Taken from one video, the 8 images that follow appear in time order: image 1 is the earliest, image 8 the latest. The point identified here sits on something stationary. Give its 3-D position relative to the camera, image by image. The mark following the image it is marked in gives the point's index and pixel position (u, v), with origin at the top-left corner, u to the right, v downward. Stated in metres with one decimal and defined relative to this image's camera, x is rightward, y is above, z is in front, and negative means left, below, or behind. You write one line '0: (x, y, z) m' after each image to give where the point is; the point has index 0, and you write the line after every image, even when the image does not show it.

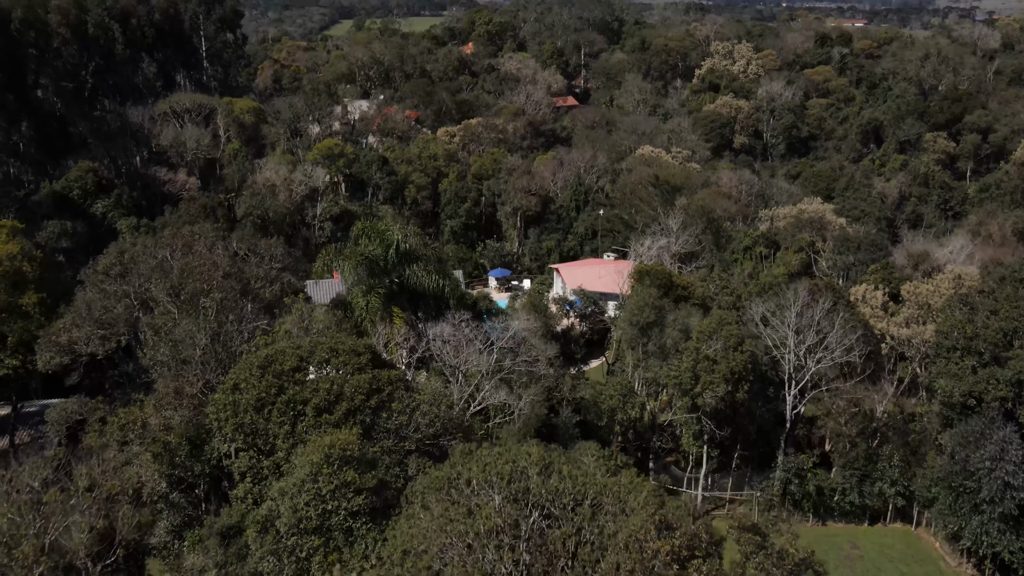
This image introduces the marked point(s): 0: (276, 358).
0: (-3.8, -1.1, +16.0) m
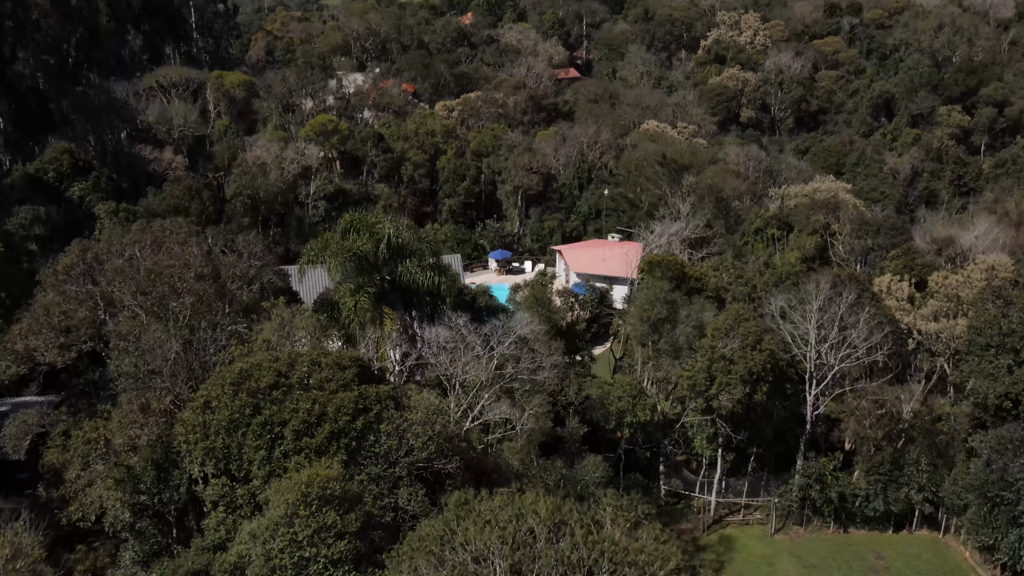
0: (-3.8, -1.2, +14.4) m
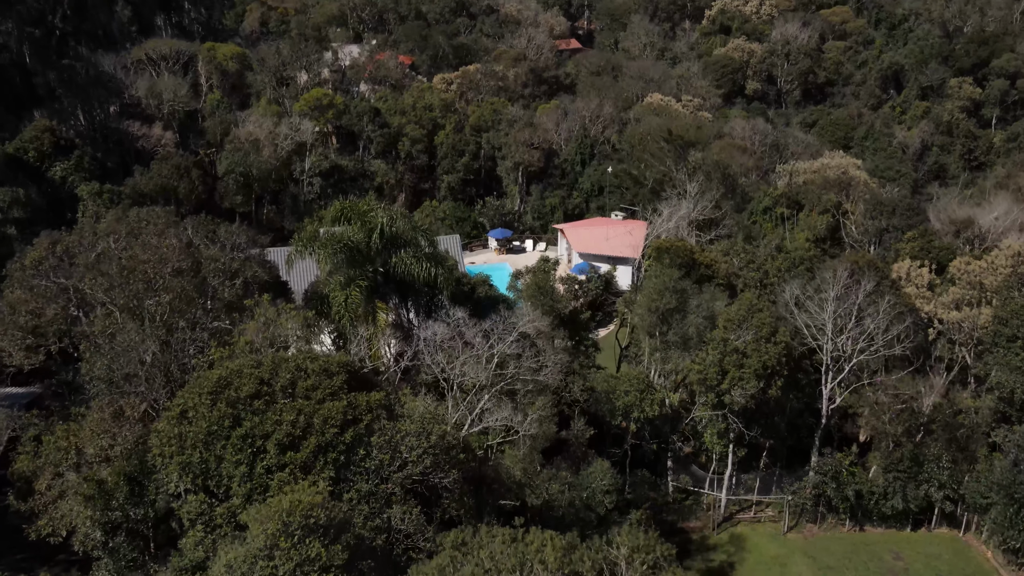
0: (-3.7, -1.2, +13.3) m
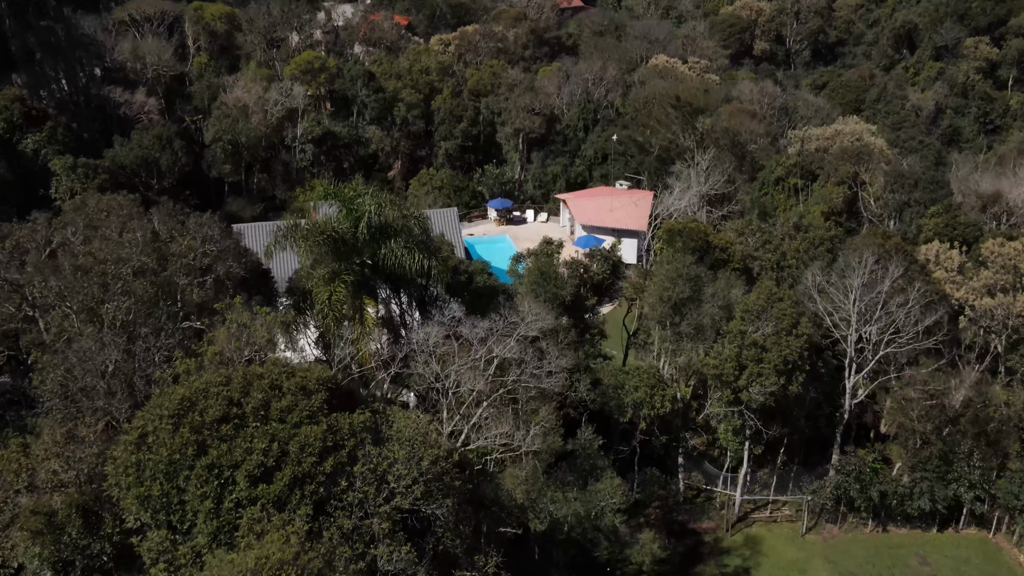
0: (-3.7, -1.3, +11.7) m
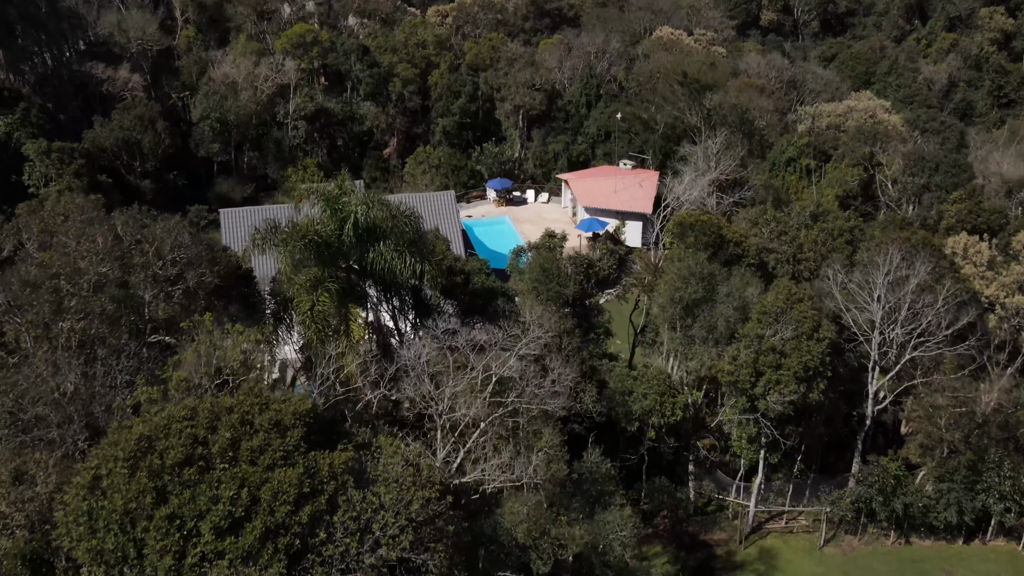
0: (-3.7, -1.5, +10.4) m
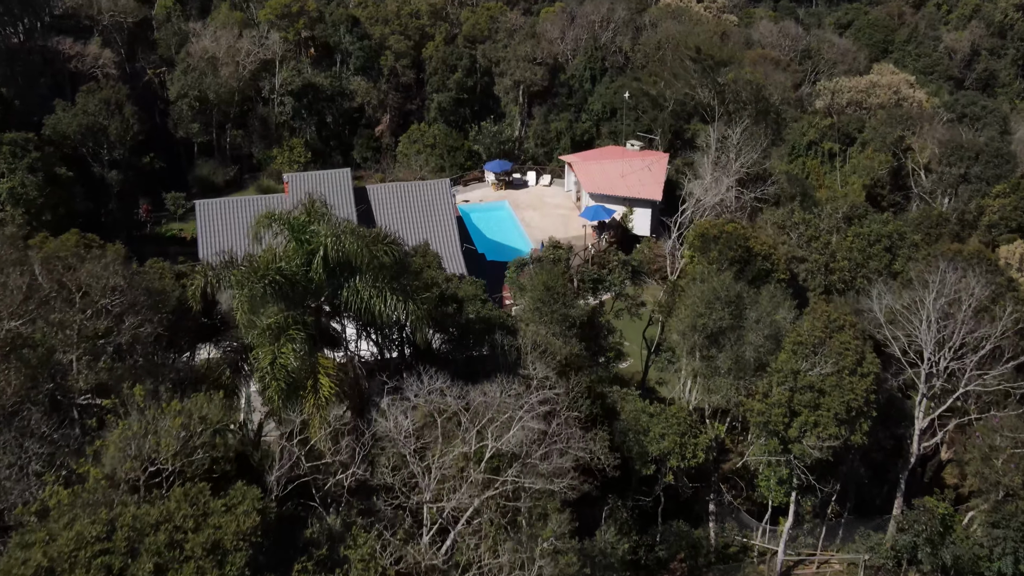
0: (-3.7, -2.3, +8.2) m
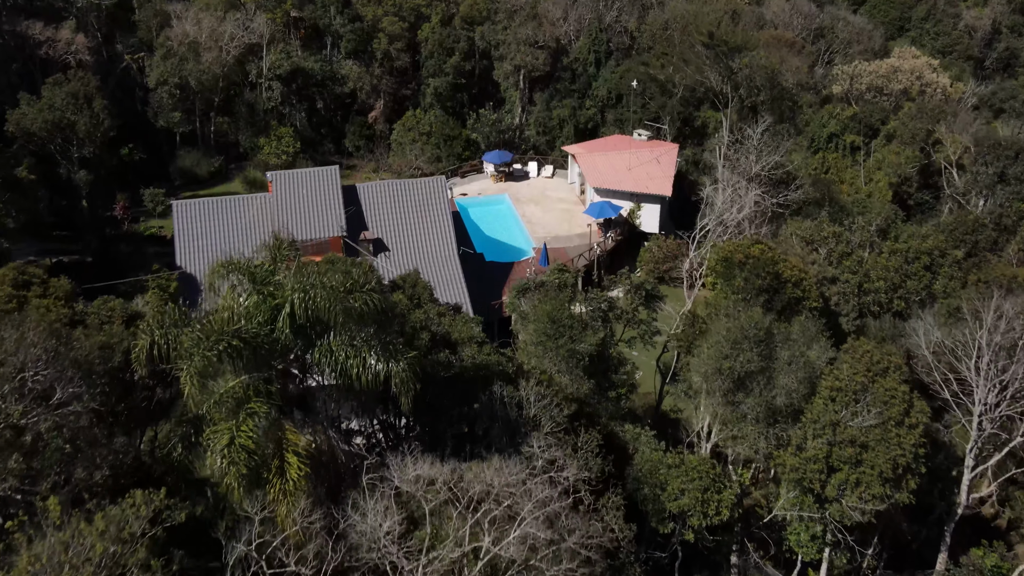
0: (-3.7, -3.1, +6.4) m
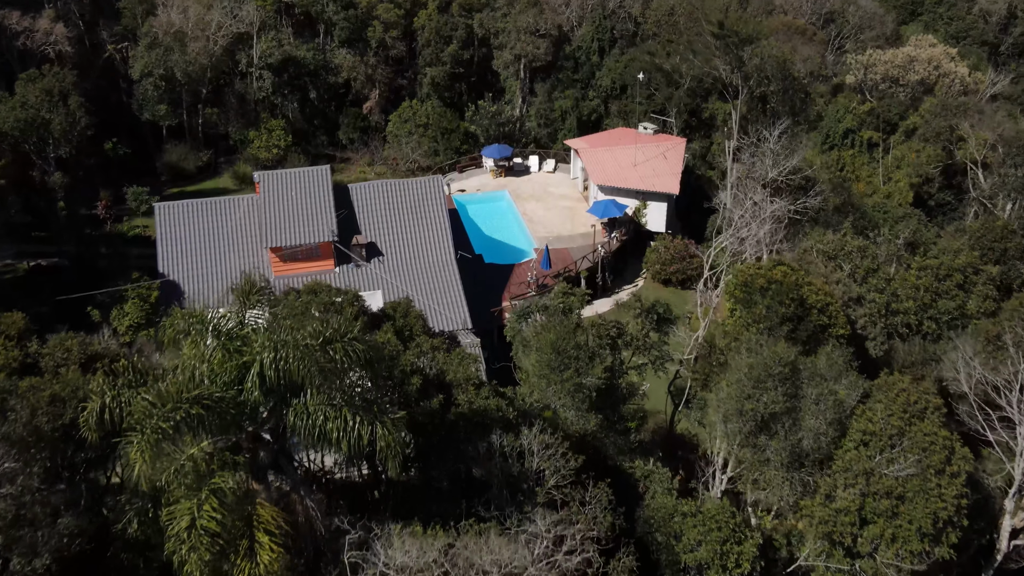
0: (-3.7, -3.7, +5.2) m
